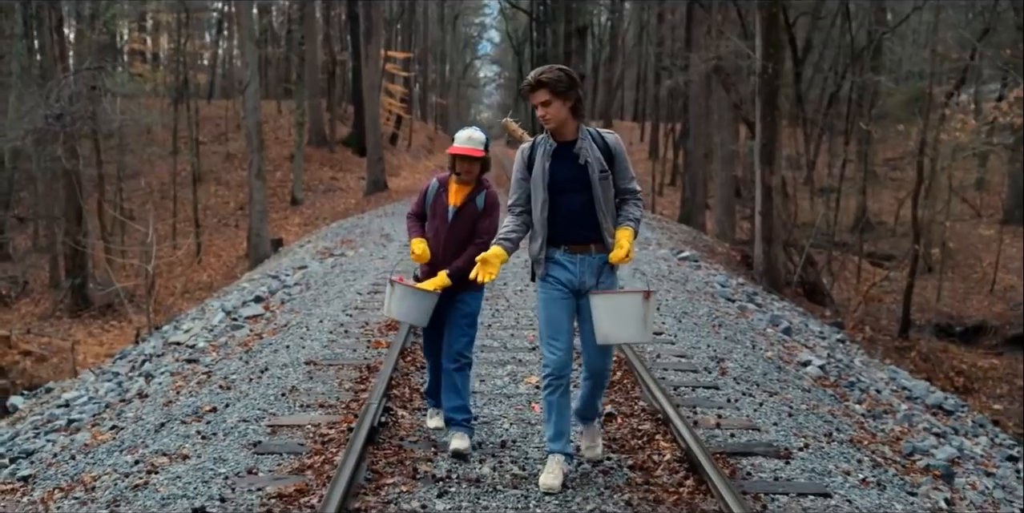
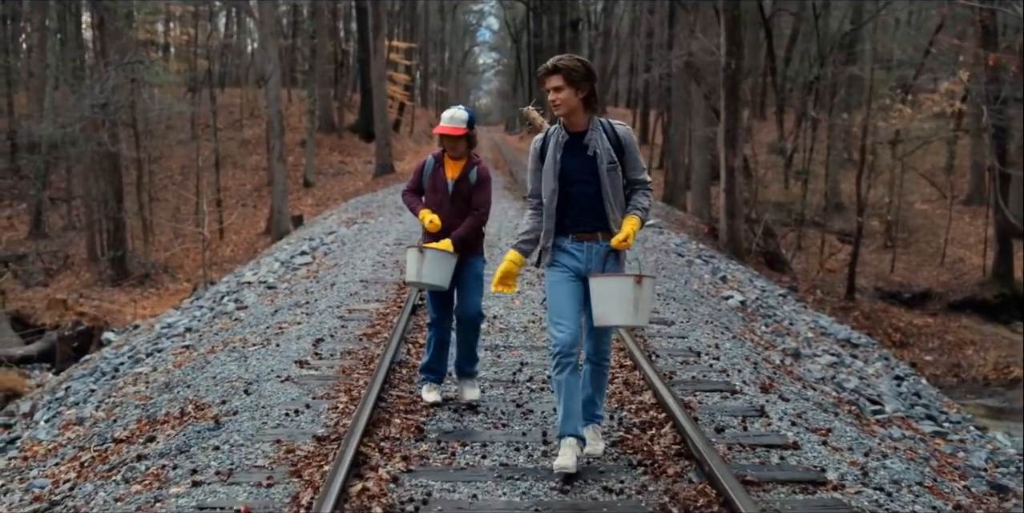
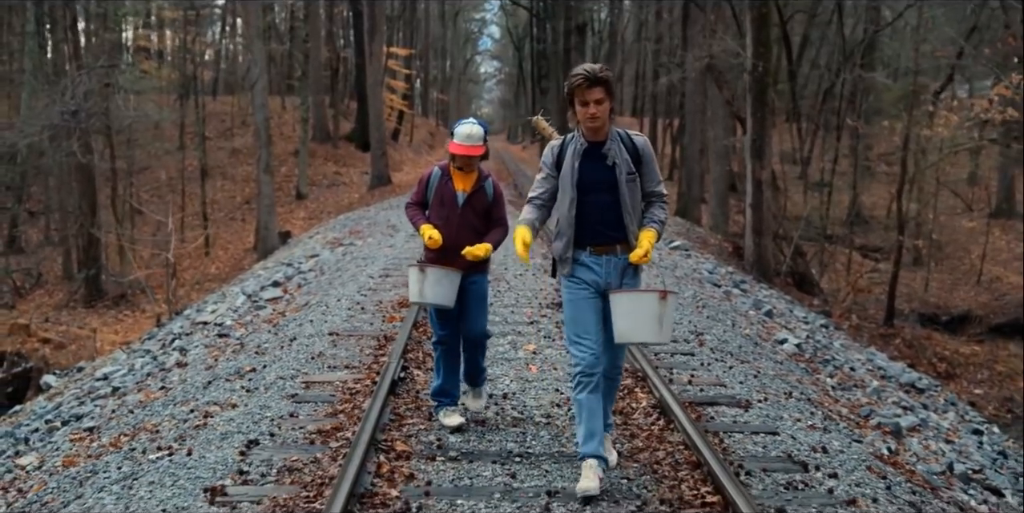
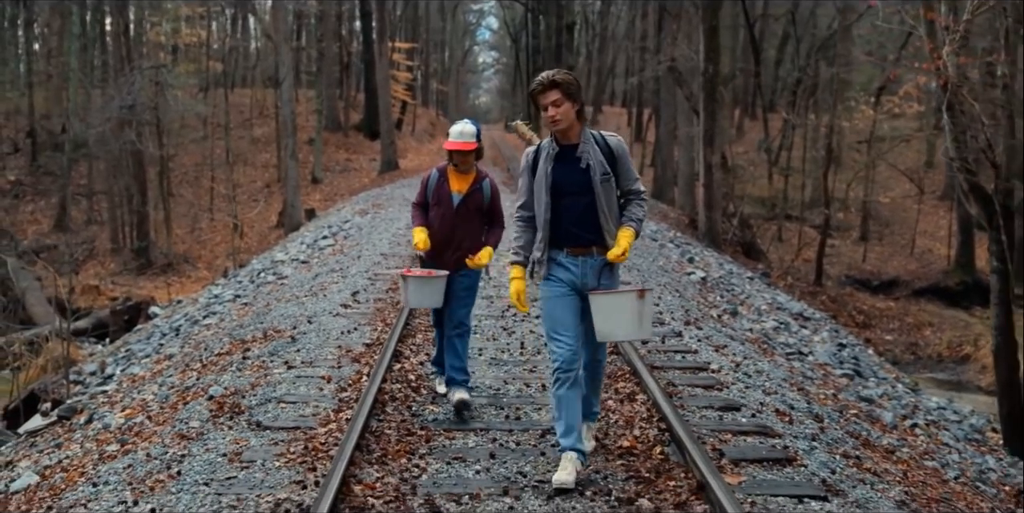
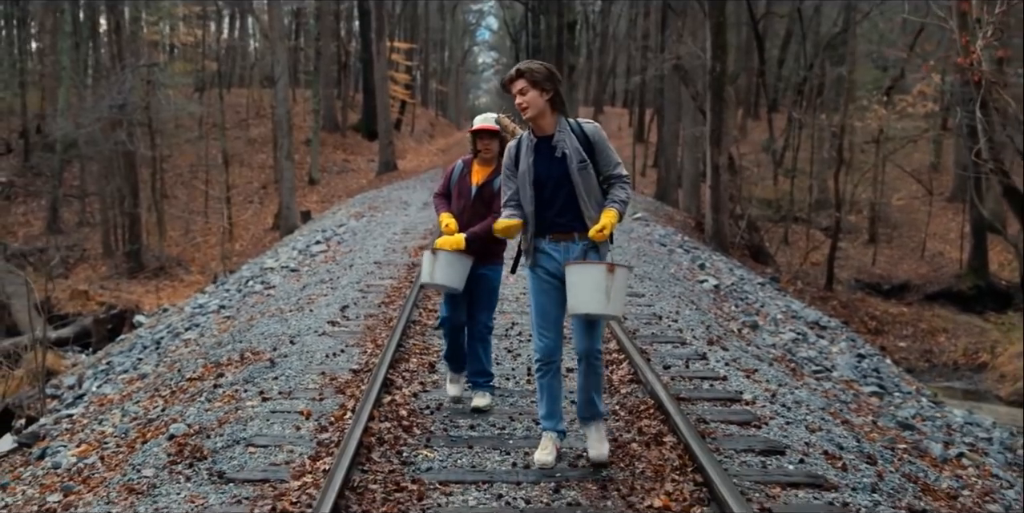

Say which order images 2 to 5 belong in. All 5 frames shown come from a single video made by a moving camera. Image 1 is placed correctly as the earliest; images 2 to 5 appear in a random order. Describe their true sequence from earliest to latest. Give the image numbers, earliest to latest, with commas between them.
3, 2, 5, 4
